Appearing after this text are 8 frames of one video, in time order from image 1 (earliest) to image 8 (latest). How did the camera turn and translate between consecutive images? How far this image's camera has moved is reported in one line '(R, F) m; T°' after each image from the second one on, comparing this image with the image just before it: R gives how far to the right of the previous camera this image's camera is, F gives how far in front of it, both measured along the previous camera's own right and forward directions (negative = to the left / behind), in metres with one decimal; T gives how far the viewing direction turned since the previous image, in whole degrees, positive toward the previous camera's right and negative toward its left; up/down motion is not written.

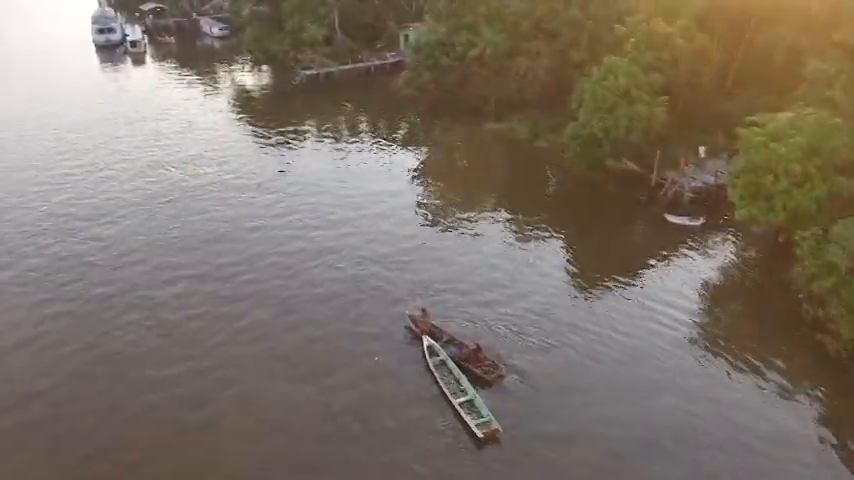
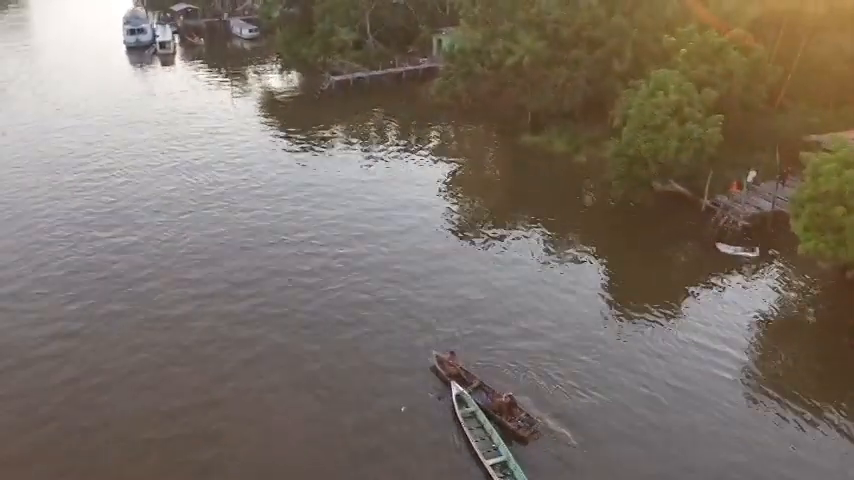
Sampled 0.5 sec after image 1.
(-0.1, +2.6) m; -2°
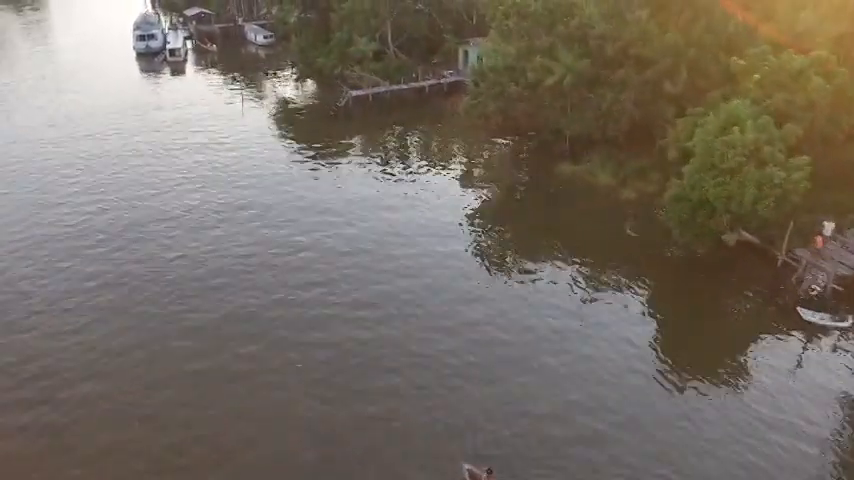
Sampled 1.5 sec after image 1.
(-0.6, +5.3) m; -1°
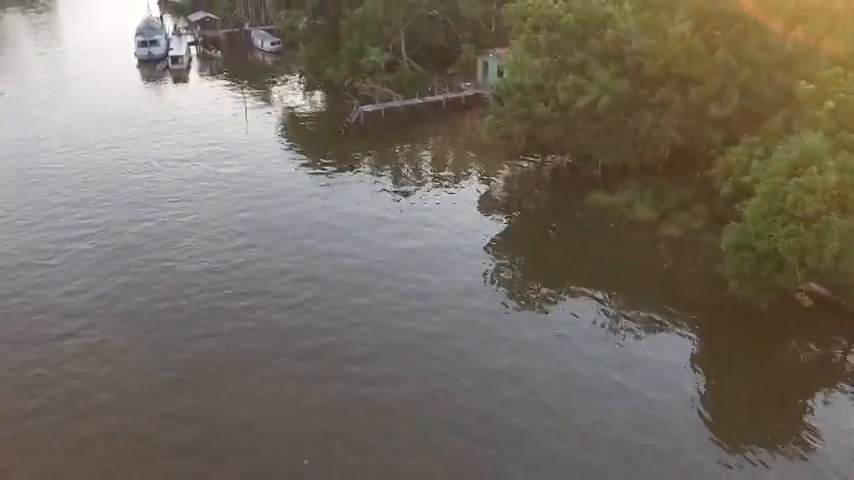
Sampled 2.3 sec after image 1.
(-0.6, +4.4) m; -1°
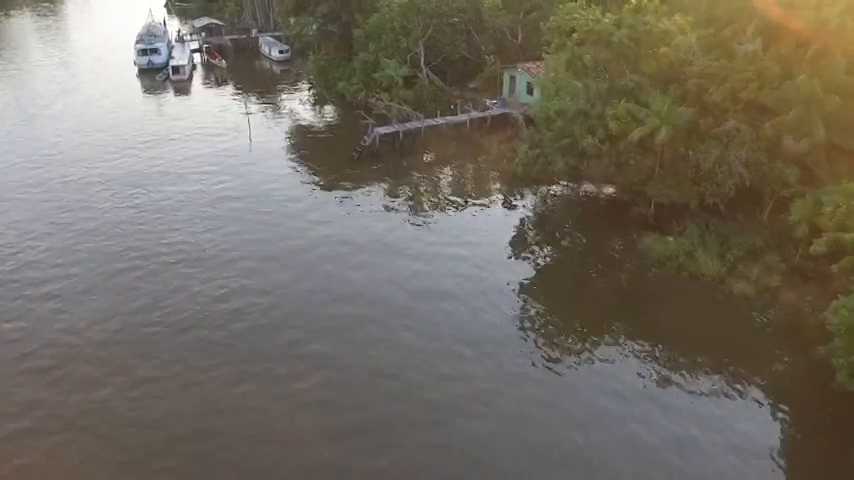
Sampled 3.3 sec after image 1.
(-1.1, +5.5) m; -1°
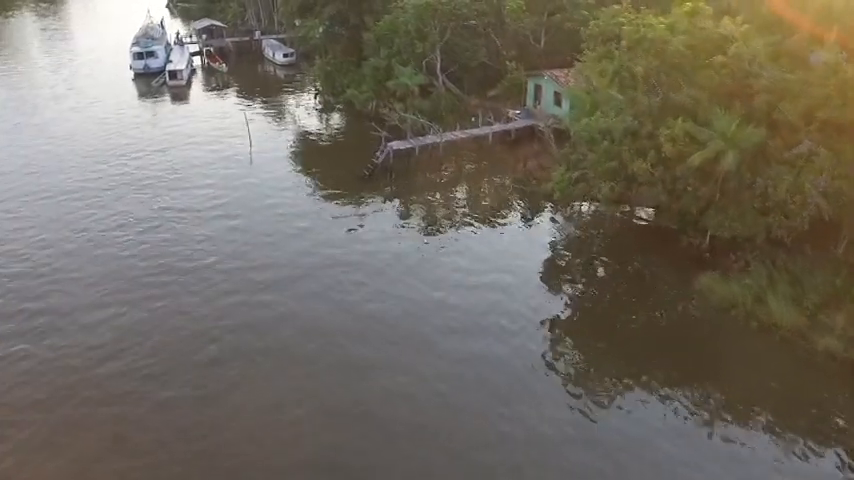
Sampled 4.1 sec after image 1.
(-1.0, +4.9) m; 0°
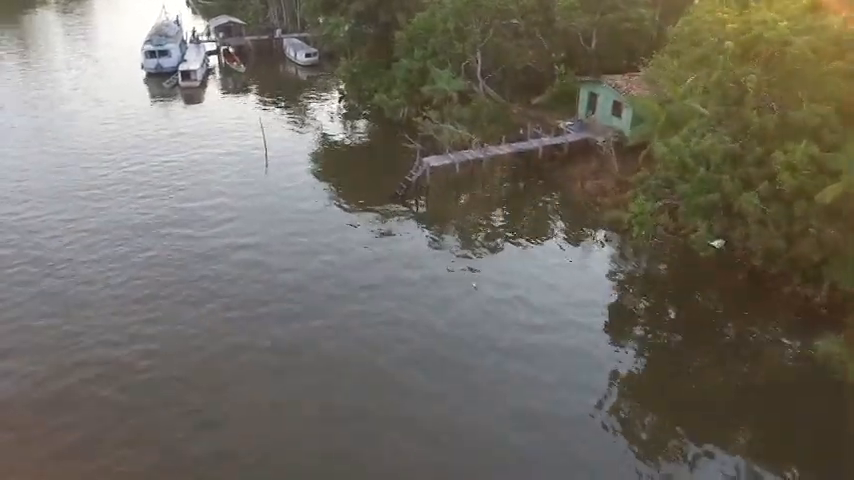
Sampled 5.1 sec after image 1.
(-1.3, +6.2) m; -2°
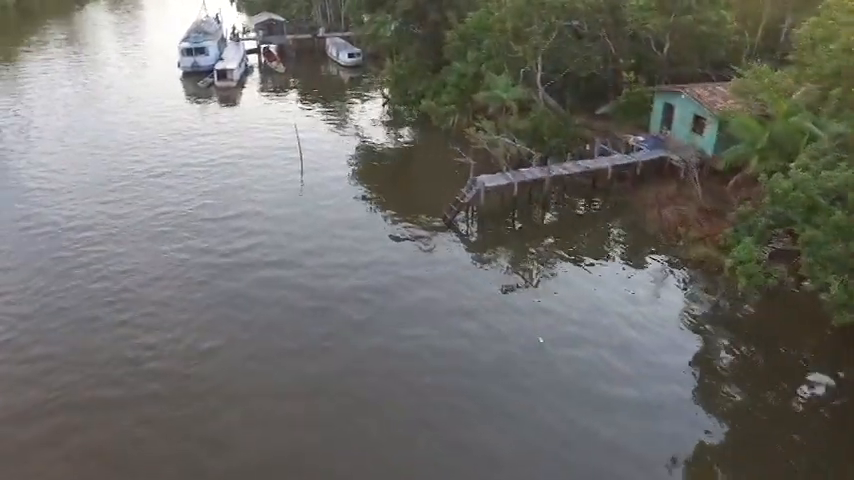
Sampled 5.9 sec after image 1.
(-0.8, +4.8) m; -3°
